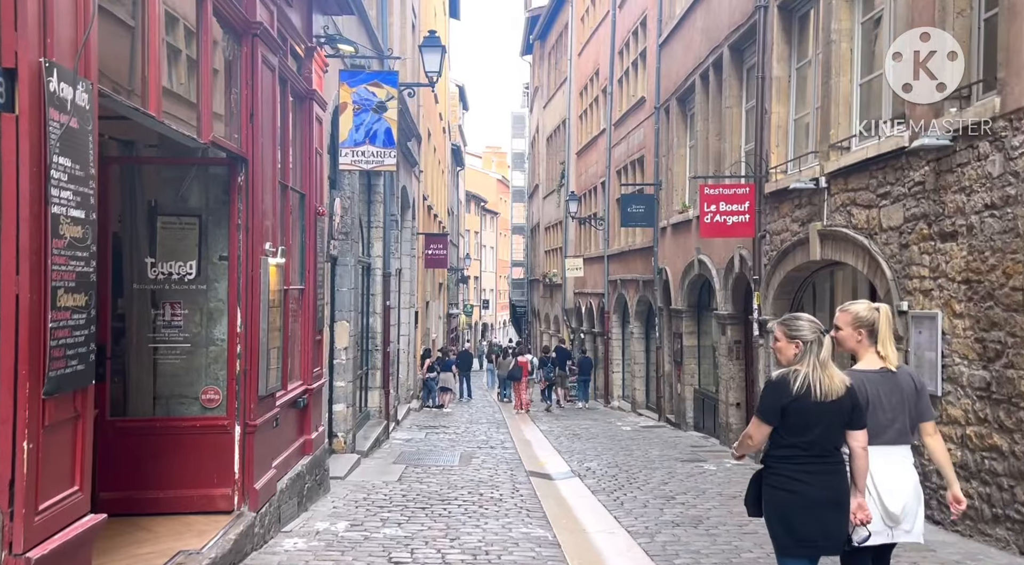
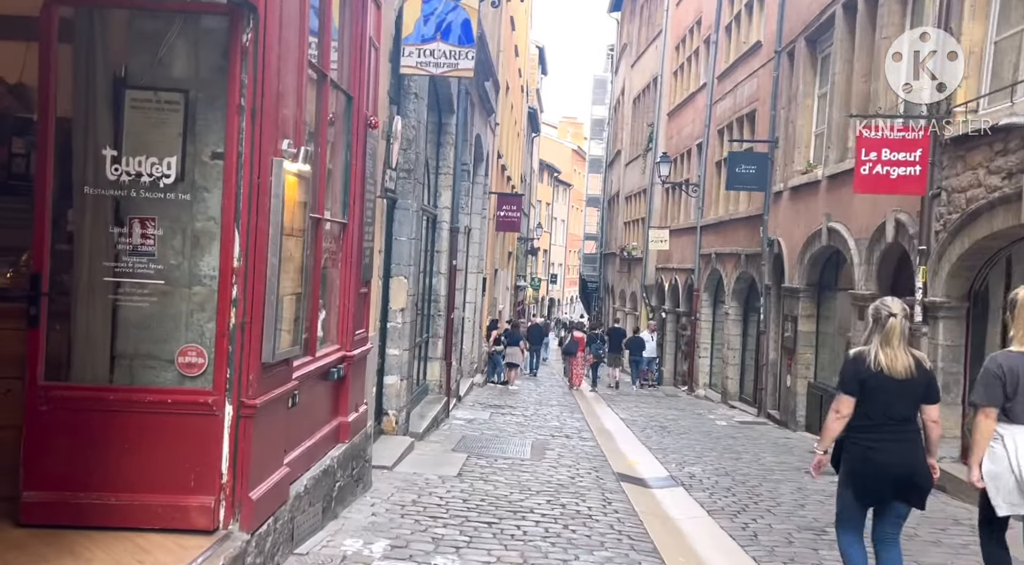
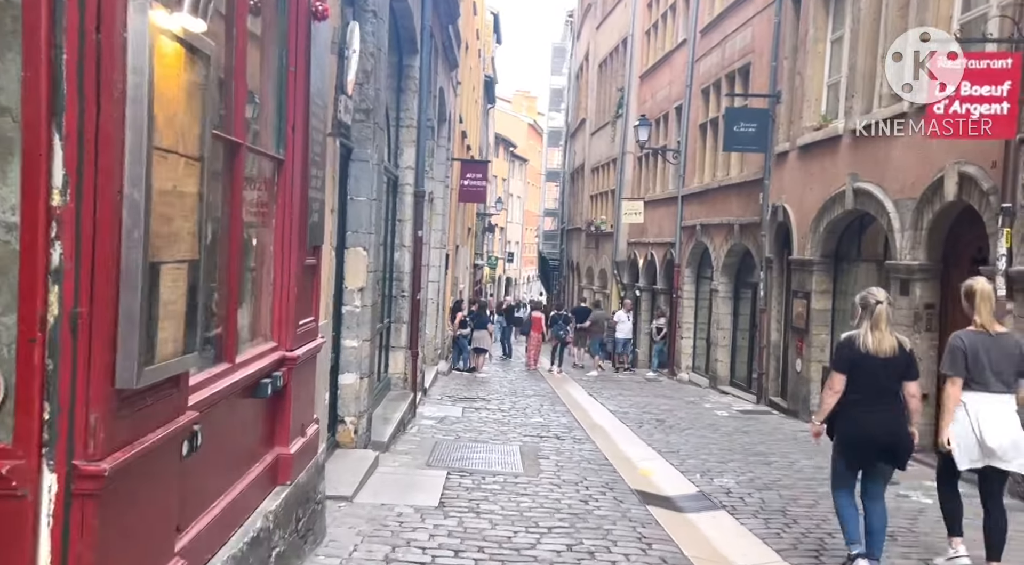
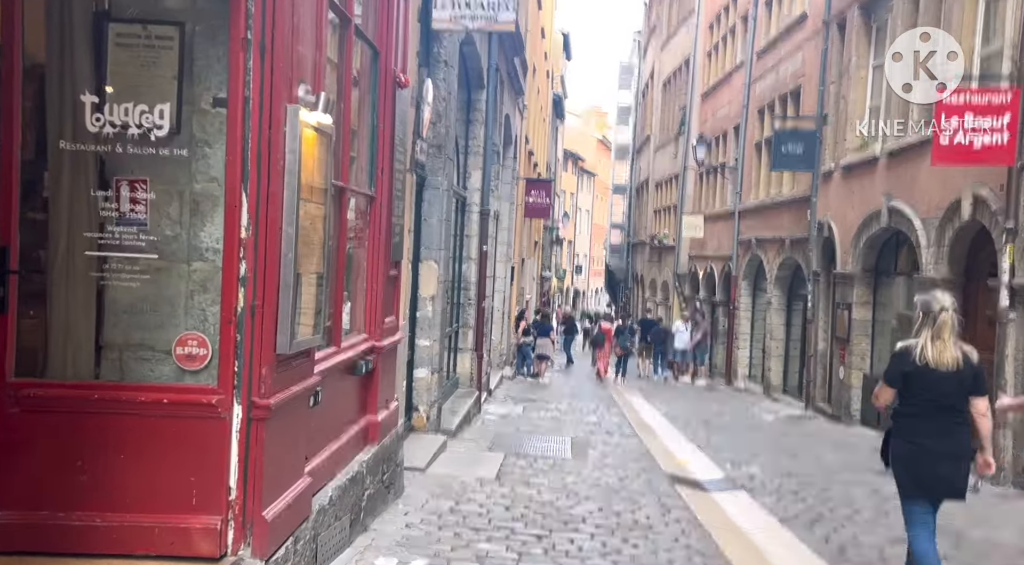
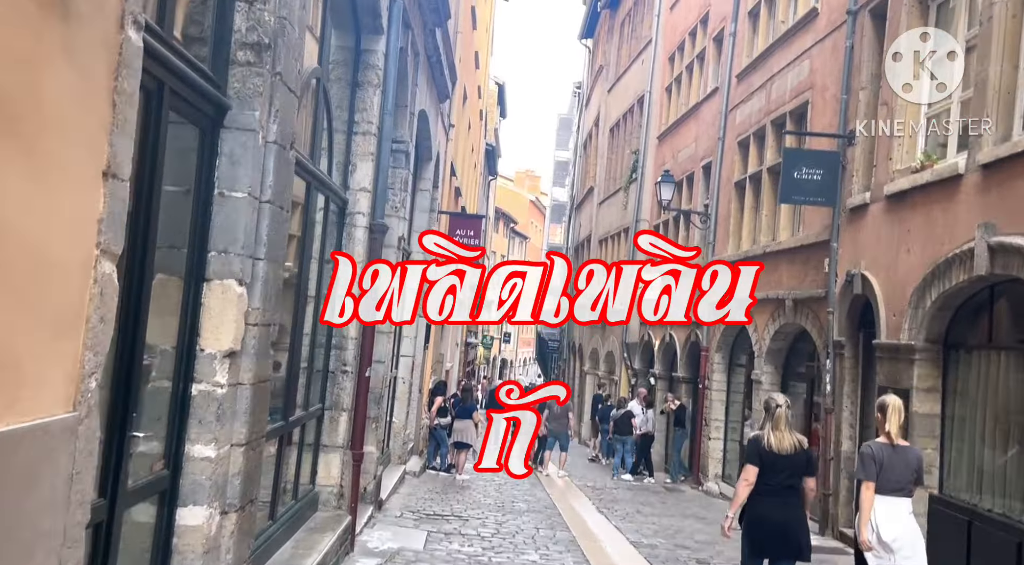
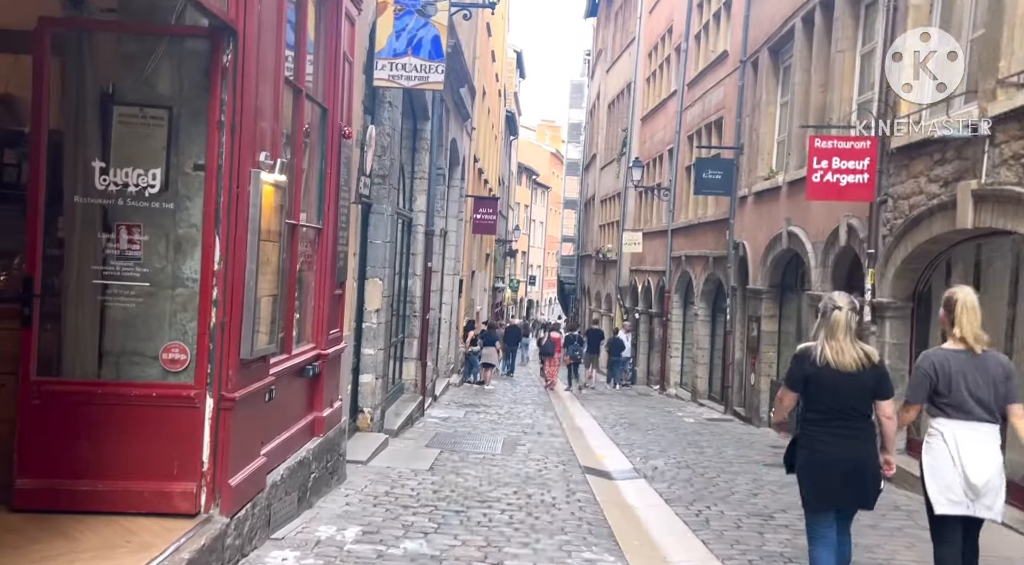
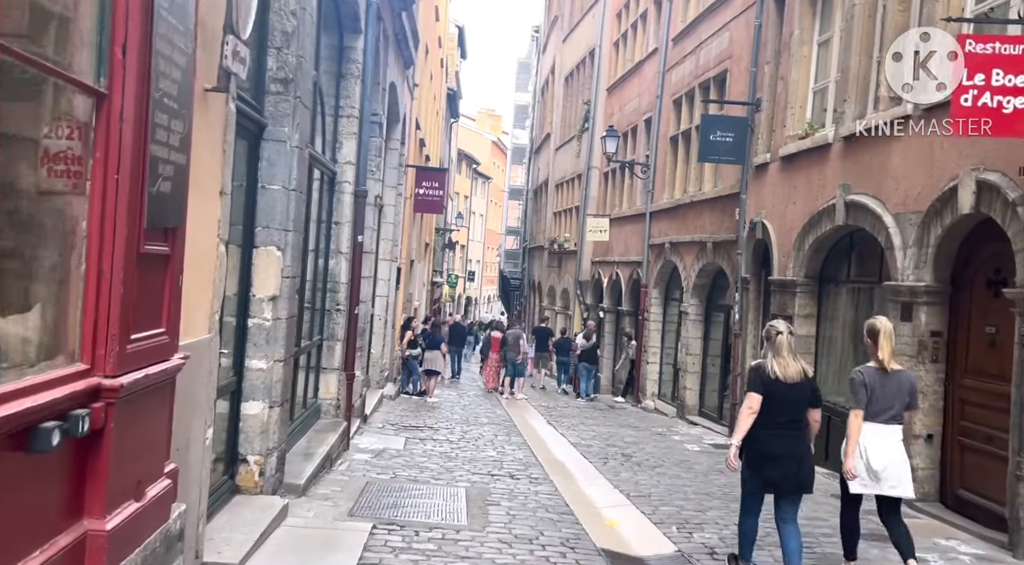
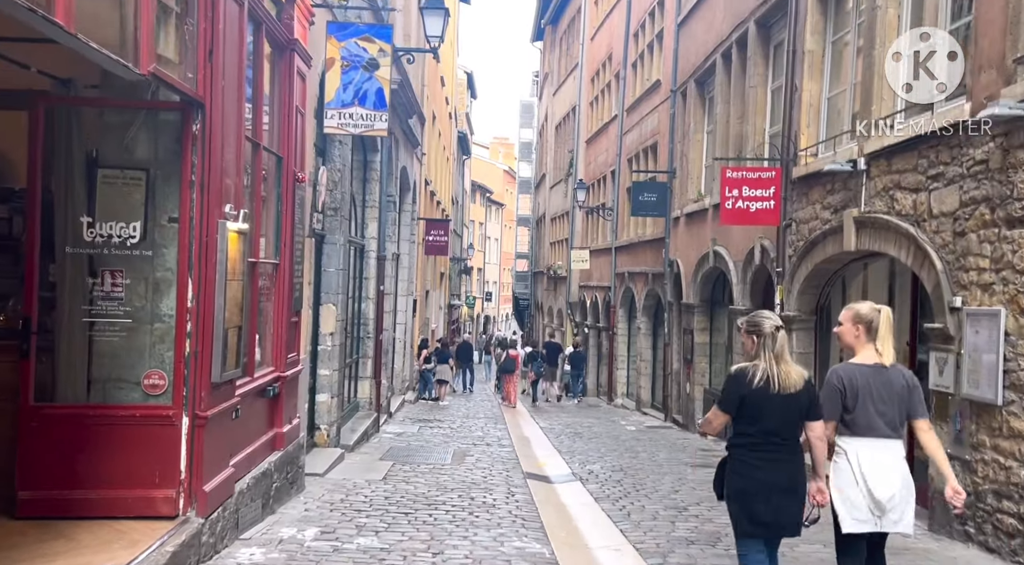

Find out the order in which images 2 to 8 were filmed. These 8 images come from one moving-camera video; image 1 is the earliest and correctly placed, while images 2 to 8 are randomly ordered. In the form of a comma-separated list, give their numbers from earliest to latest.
8, 6, 2, 4, 3, 7, 5
